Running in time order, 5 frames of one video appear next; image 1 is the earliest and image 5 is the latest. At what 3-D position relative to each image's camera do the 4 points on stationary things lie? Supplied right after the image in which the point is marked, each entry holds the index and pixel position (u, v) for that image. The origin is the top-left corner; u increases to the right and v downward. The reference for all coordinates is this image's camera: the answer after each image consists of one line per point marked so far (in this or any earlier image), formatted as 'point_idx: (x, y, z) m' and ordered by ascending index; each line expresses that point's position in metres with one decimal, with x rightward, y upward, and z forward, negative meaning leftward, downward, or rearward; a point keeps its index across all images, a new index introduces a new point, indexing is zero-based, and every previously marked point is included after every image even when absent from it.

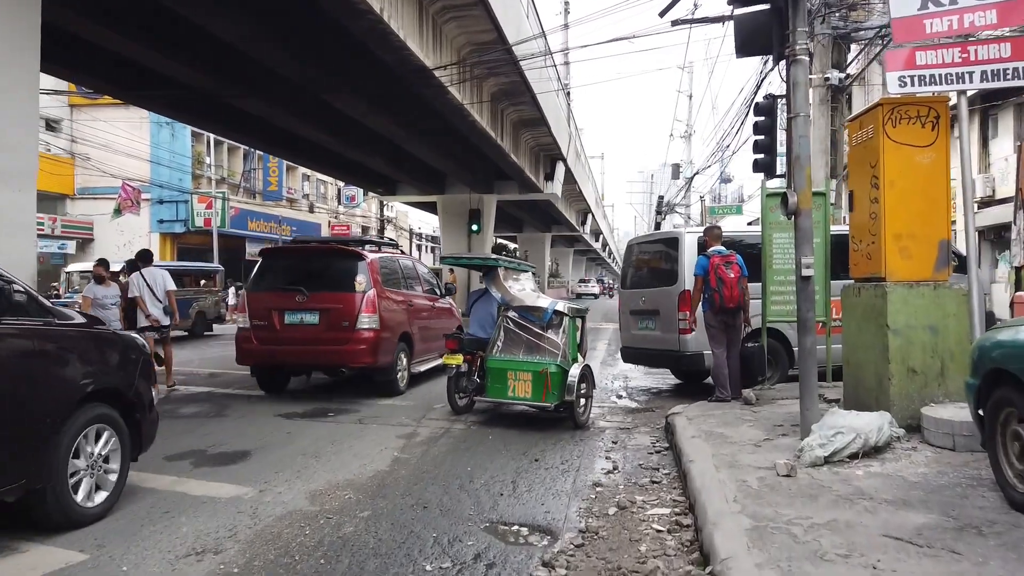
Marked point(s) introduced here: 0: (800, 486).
0: (+1.5, -1.0, +3.9) m
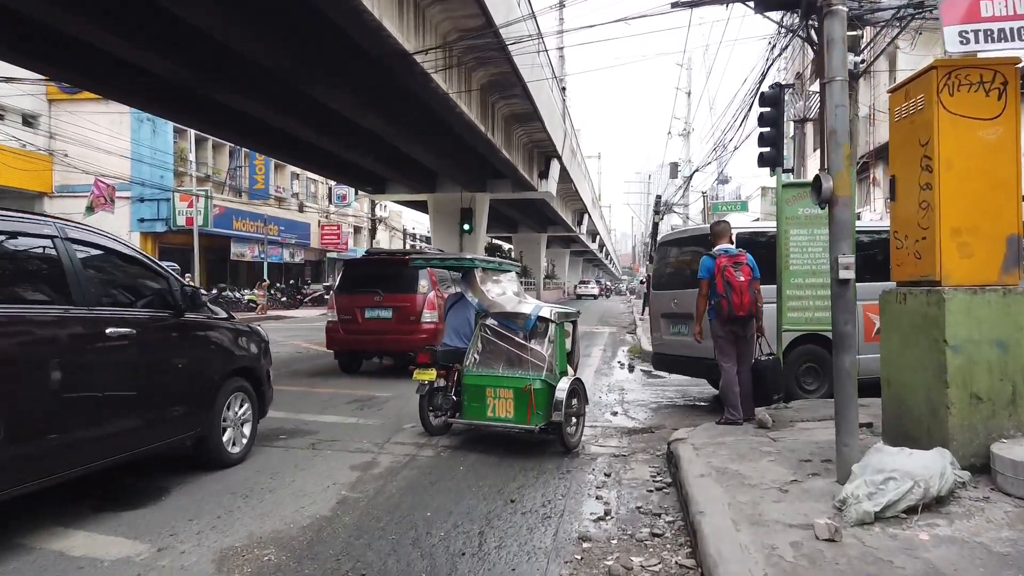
0: (+1.3, -1.1, +2.9) m
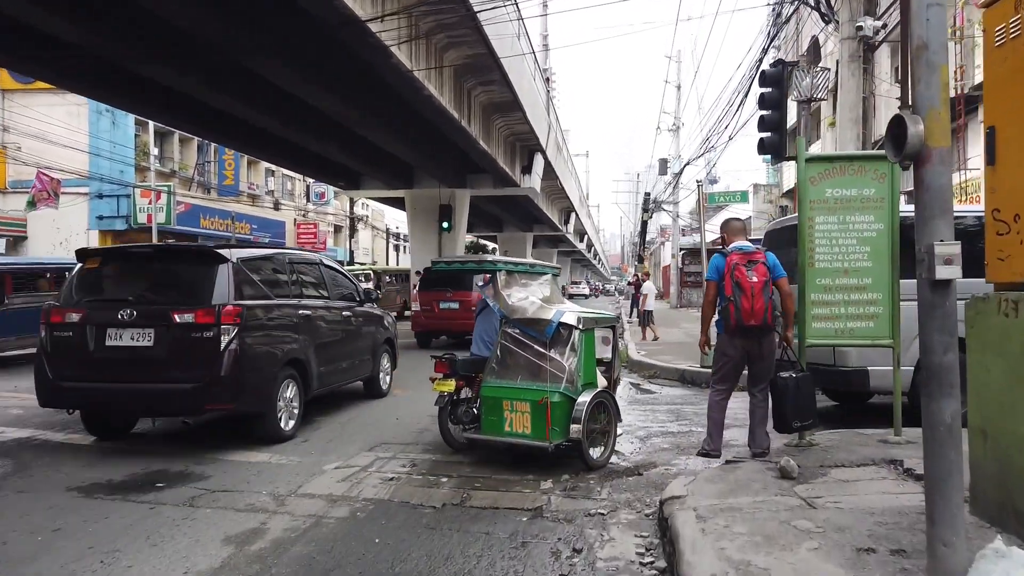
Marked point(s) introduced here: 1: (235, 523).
0: (+1.0, -1.1, +1.5) m
1: (-1.6, -1.3, +4.3) m
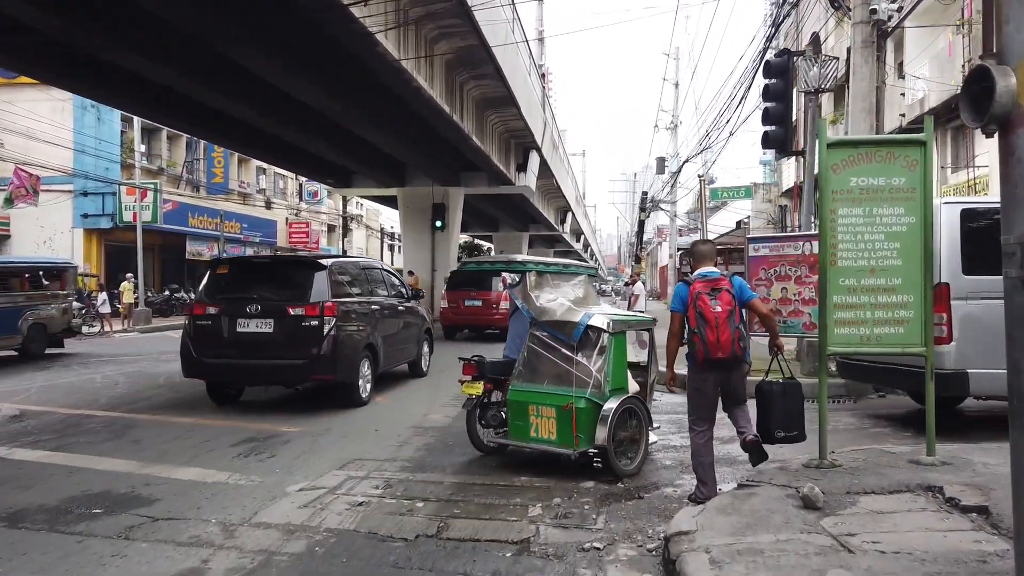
0: (+0.9, -1.1, +0.9) m
1: (-1.7, -1.3, +3.7) m
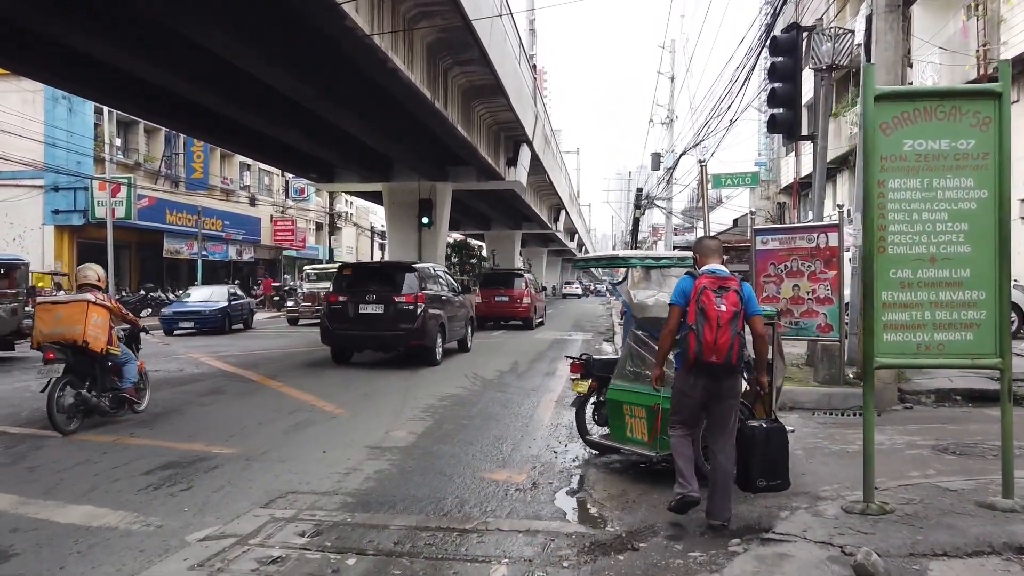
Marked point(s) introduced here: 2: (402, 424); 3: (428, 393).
0: (+0.7, -1.0, -0.2) m
1: (-1.9, -1.3, +2.6) m
2: (-1.1, -1.3, +7.2) m
3: (-1.0, -1.3, +9.3) m
